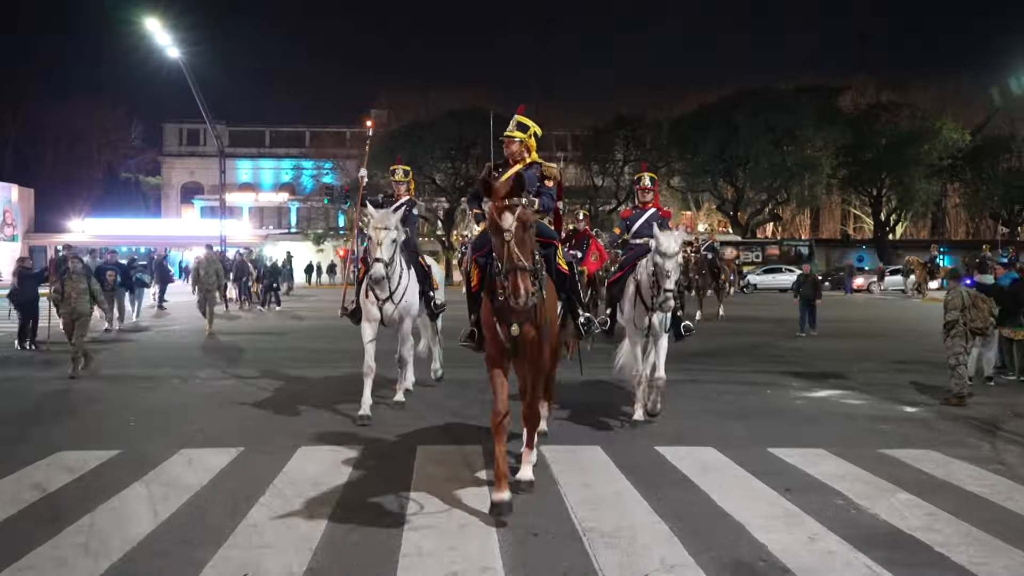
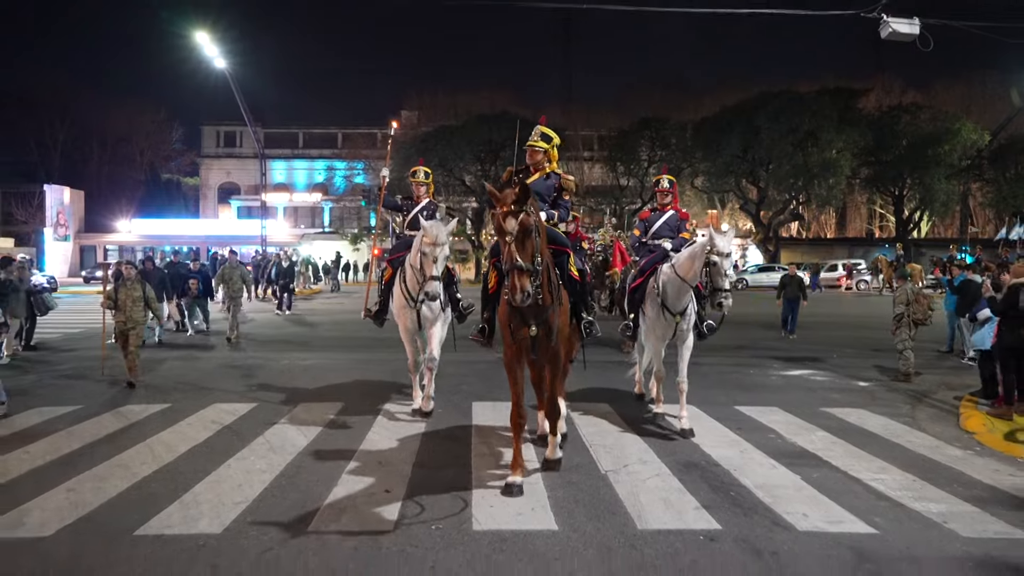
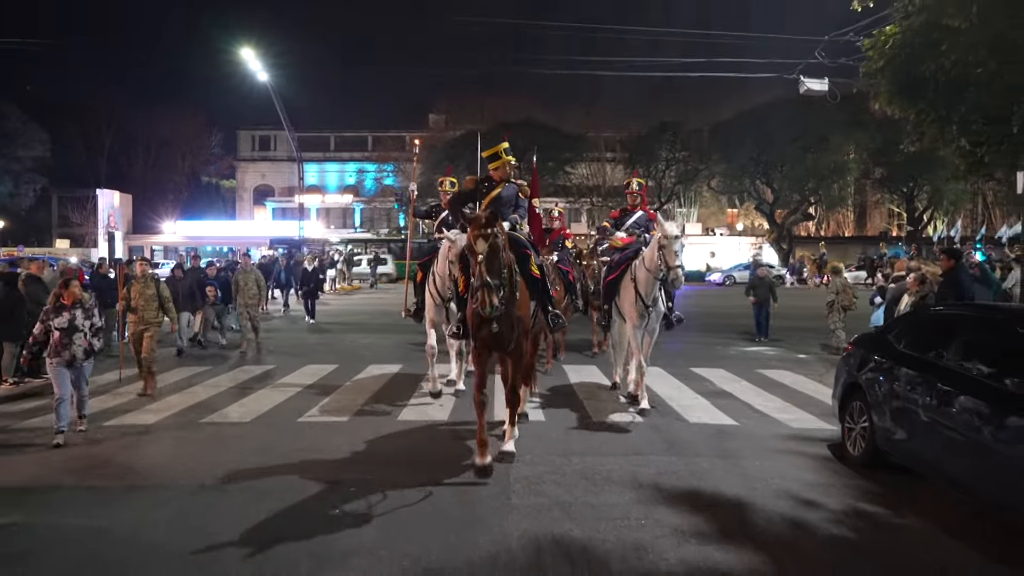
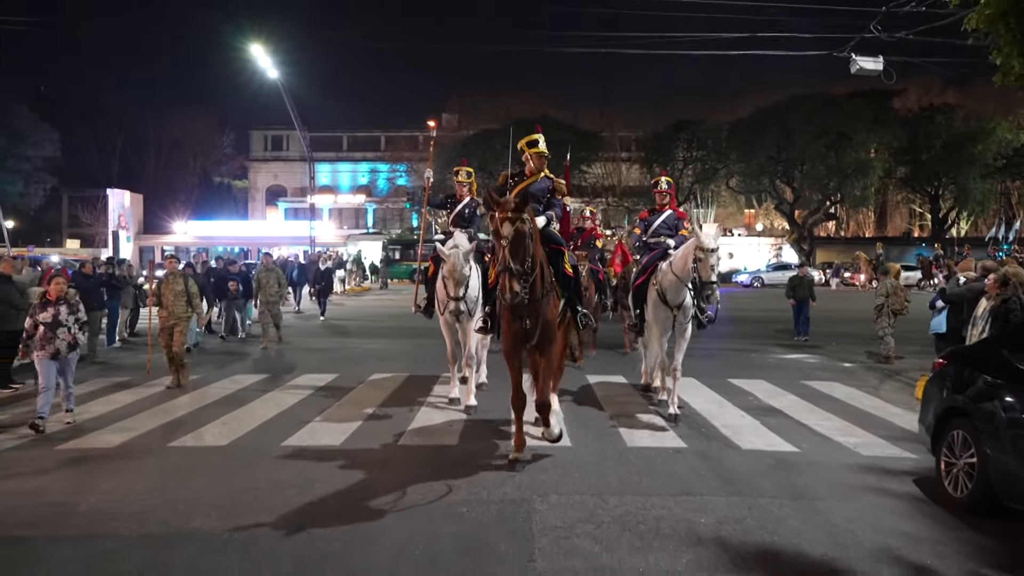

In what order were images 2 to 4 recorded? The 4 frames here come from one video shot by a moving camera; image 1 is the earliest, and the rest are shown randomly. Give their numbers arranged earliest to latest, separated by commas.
2, 4, 3
